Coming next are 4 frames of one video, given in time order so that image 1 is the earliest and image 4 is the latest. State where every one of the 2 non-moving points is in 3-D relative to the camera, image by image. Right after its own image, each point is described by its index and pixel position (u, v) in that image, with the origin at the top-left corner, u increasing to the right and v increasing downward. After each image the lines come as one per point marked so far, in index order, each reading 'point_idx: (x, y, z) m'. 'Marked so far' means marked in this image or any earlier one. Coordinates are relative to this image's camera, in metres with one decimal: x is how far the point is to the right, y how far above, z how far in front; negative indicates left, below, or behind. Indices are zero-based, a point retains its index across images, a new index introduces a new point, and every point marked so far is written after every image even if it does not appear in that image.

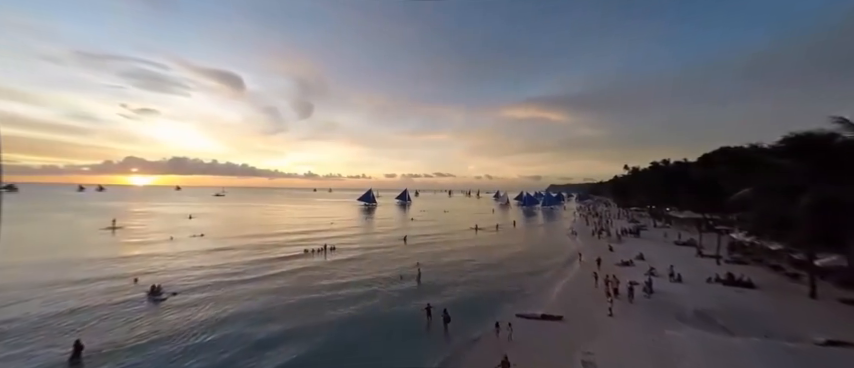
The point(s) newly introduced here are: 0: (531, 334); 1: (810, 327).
0: (+6.6, -9.3, +18.8) m
1: (+22.0, -8.2, +17.1) m
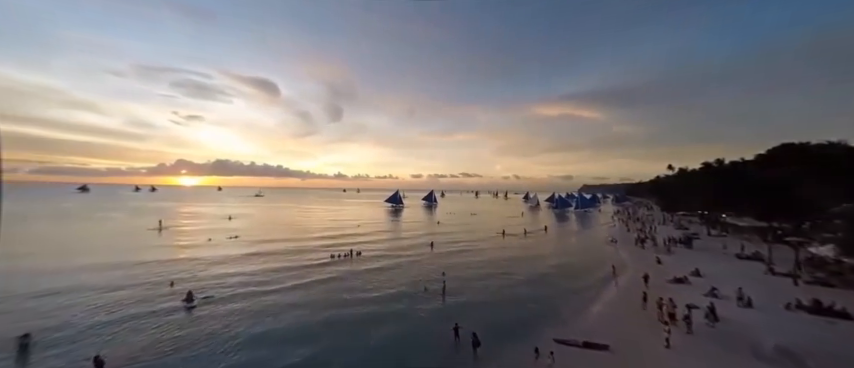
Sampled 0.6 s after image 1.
0: (+8.1, -10.0, +16.4) m
1: (+23.3, -8.8, +13.4) m
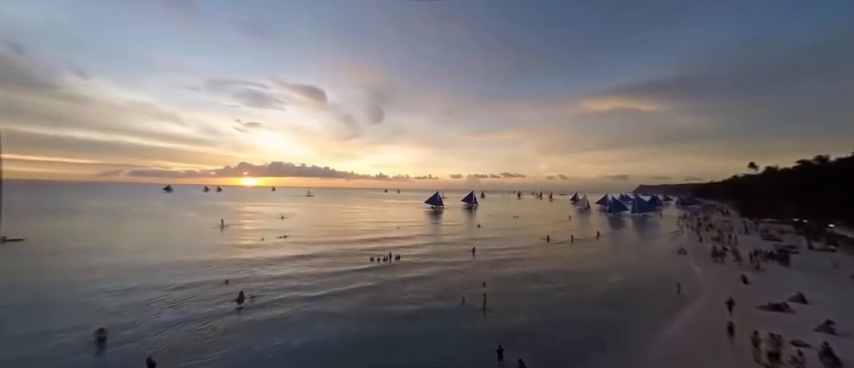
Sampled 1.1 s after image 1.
0: (+10.0, -10.6, +13.4) m
1: (+24.6, -9.3, +8.5) m
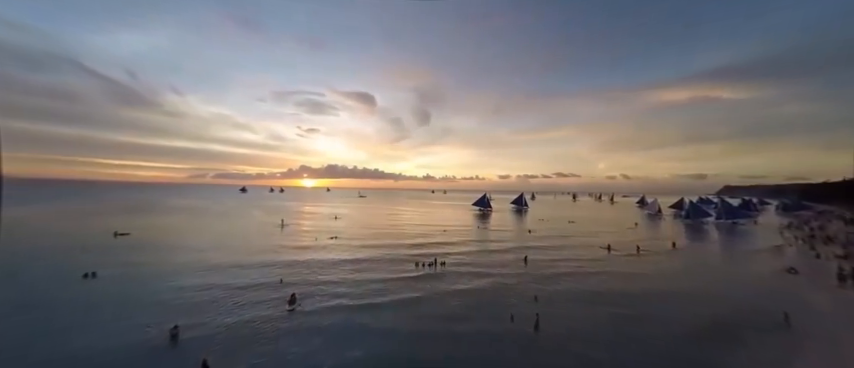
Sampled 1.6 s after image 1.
0: (+11.5, -11.2, +9.6) m
1: (+25.2, -9.8, +2.4) m
